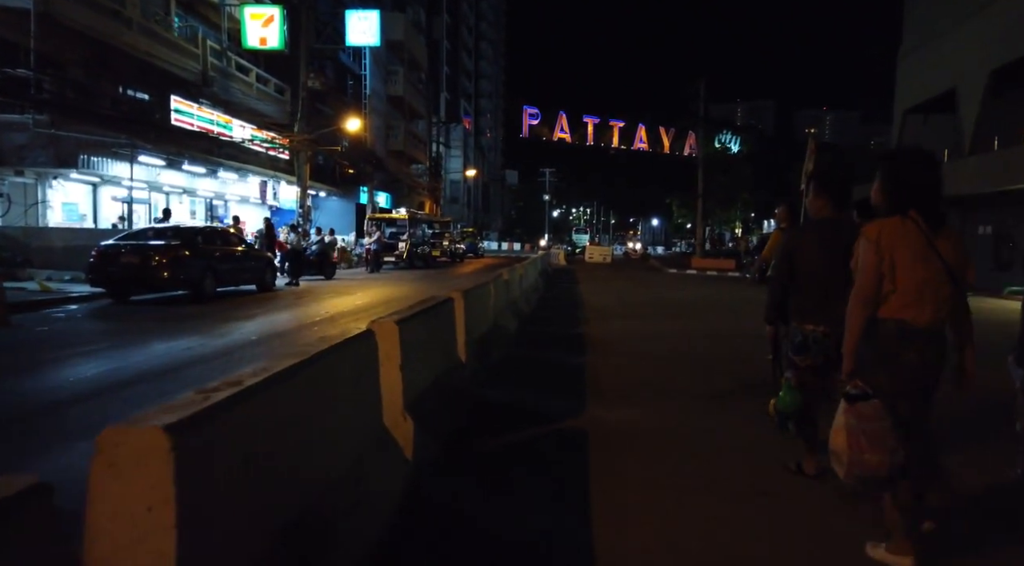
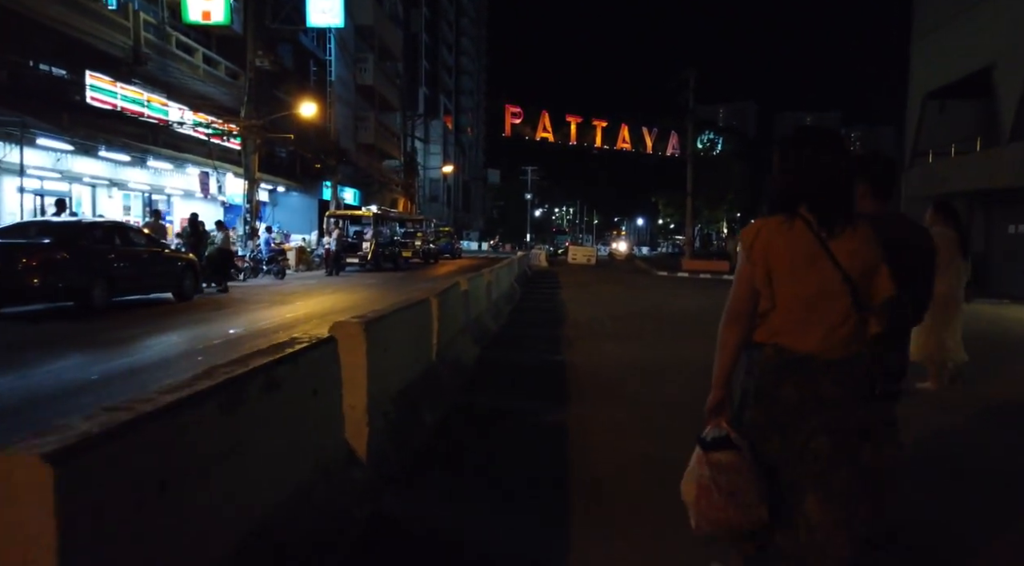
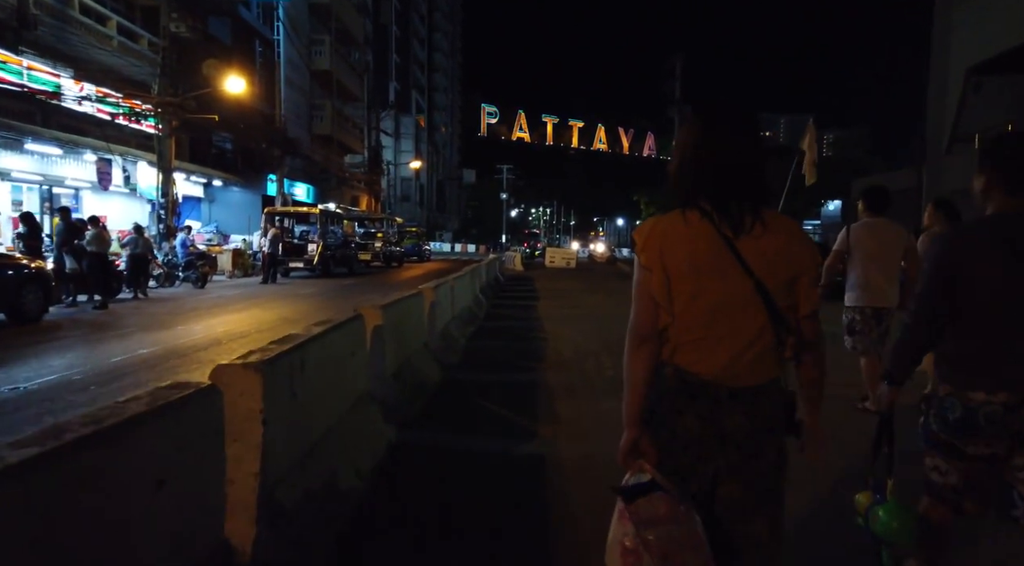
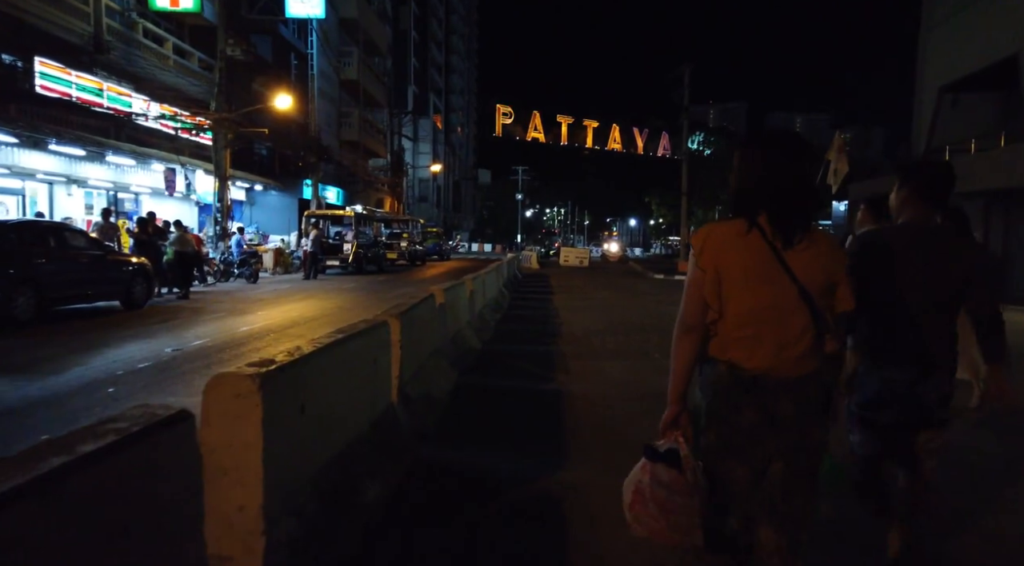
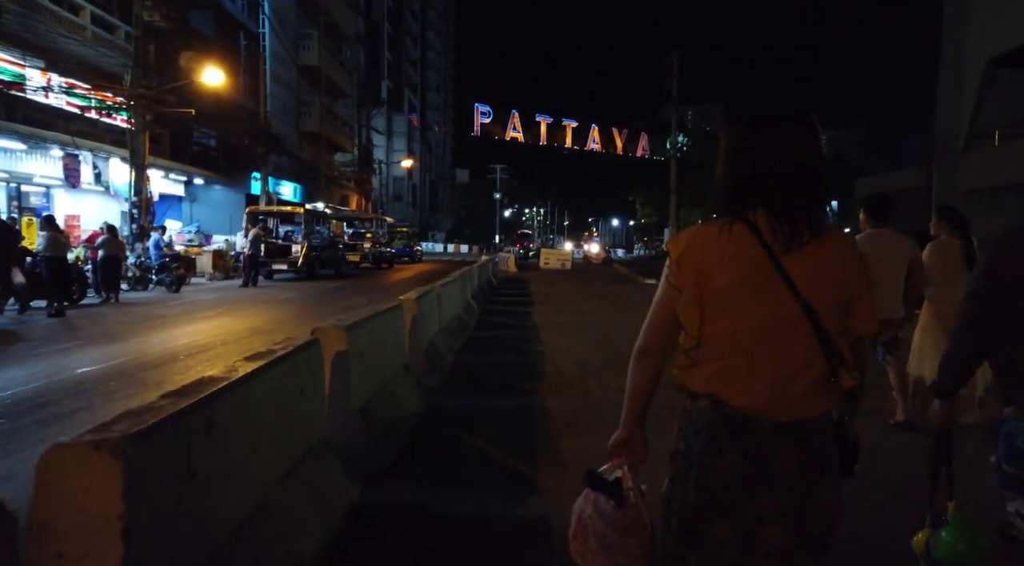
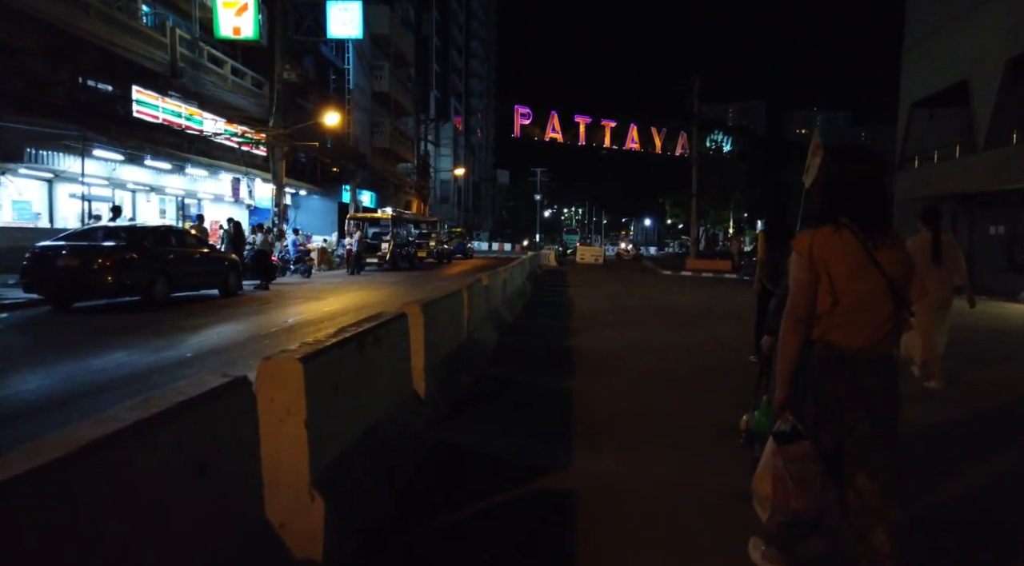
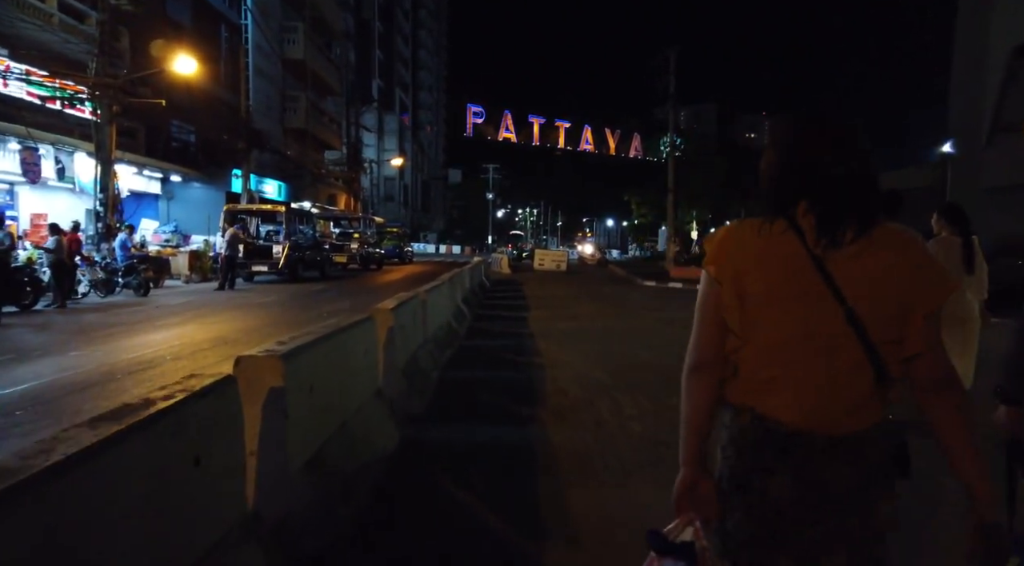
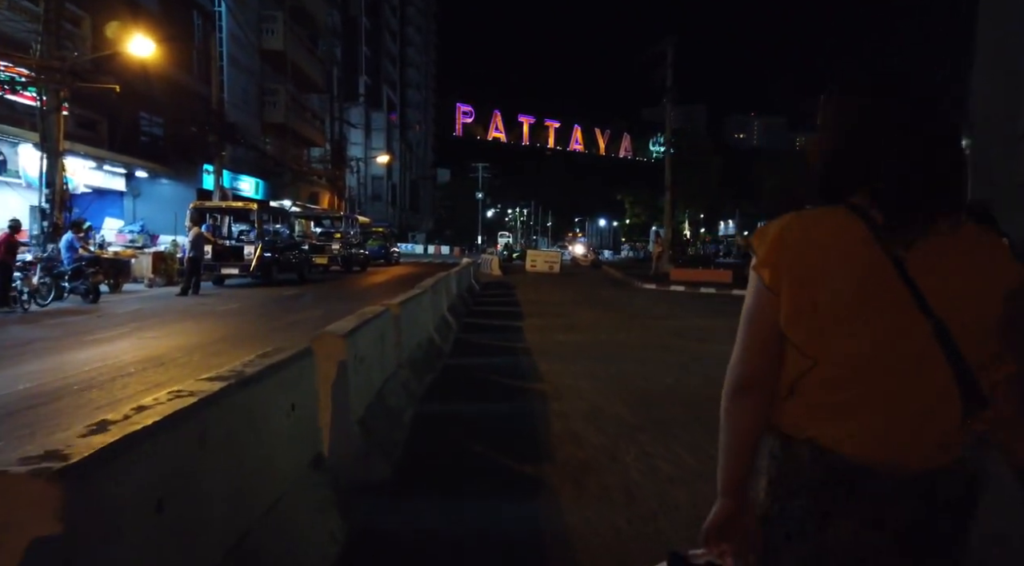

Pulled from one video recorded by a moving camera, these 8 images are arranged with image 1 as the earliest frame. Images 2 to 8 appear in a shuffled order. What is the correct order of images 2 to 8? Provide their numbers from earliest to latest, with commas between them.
6, 2, 4, 3, 5, 7, 8
